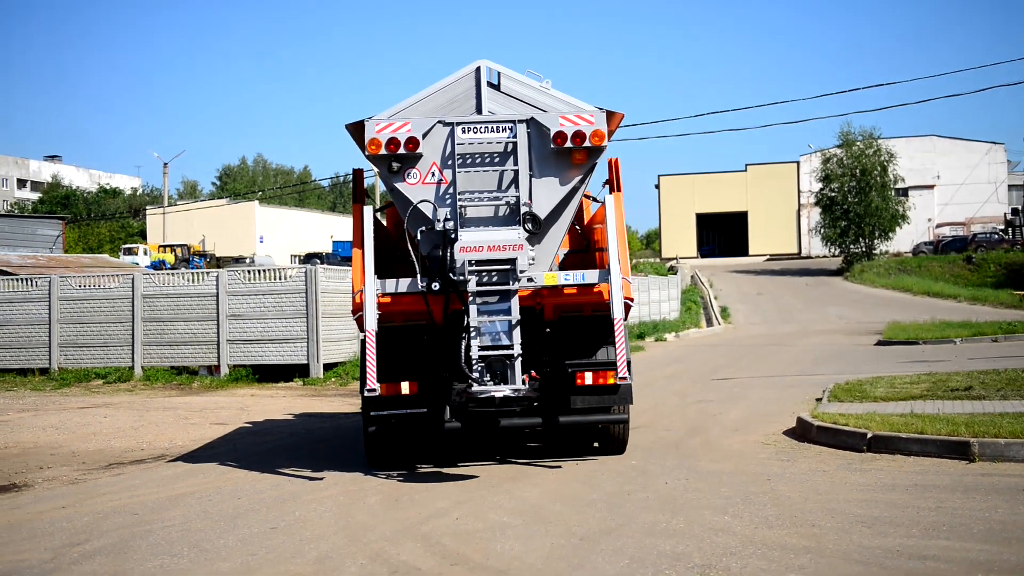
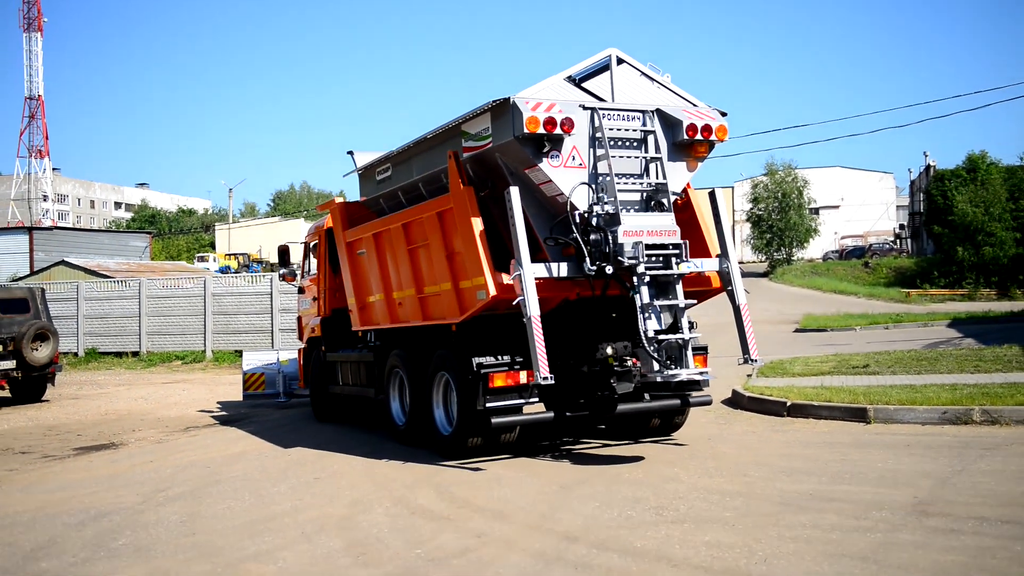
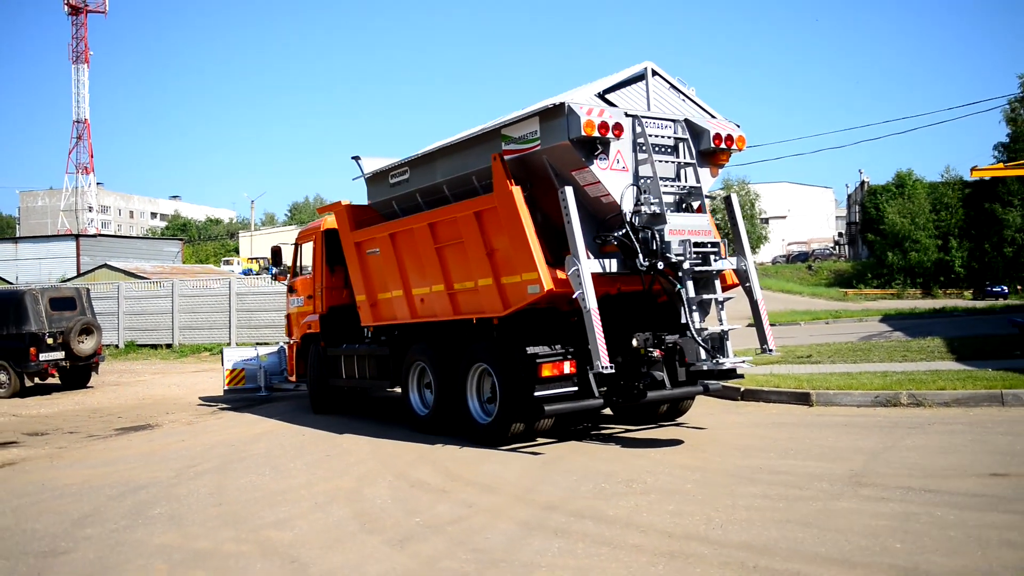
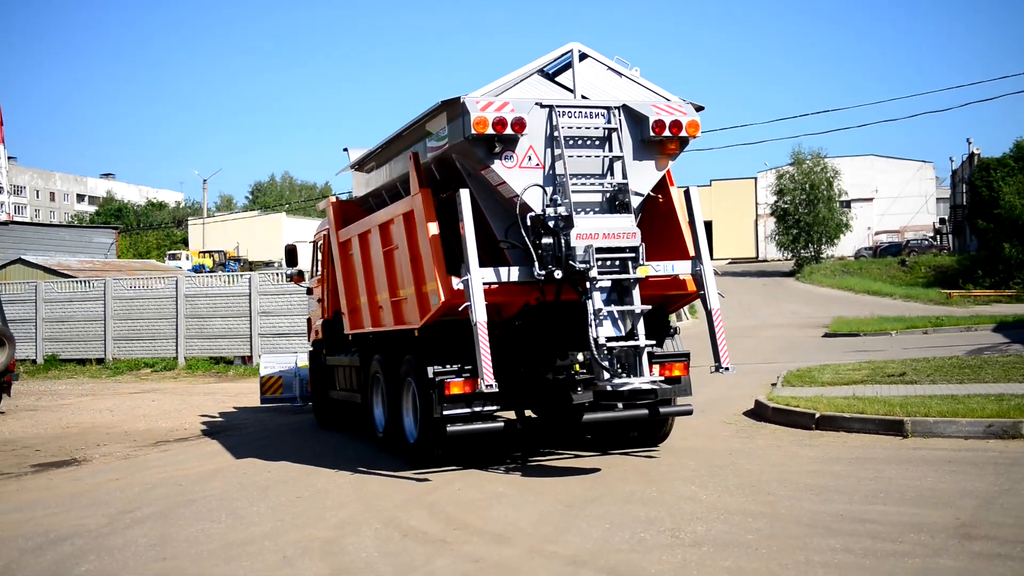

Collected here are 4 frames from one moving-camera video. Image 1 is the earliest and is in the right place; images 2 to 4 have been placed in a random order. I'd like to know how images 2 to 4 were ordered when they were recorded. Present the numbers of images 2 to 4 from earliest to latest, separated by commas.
4, 2, 3
